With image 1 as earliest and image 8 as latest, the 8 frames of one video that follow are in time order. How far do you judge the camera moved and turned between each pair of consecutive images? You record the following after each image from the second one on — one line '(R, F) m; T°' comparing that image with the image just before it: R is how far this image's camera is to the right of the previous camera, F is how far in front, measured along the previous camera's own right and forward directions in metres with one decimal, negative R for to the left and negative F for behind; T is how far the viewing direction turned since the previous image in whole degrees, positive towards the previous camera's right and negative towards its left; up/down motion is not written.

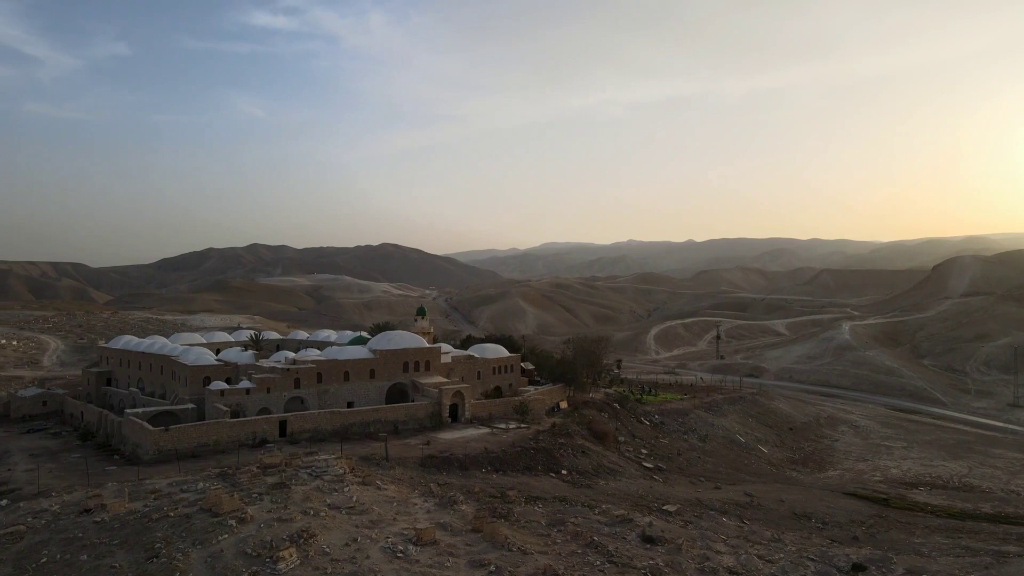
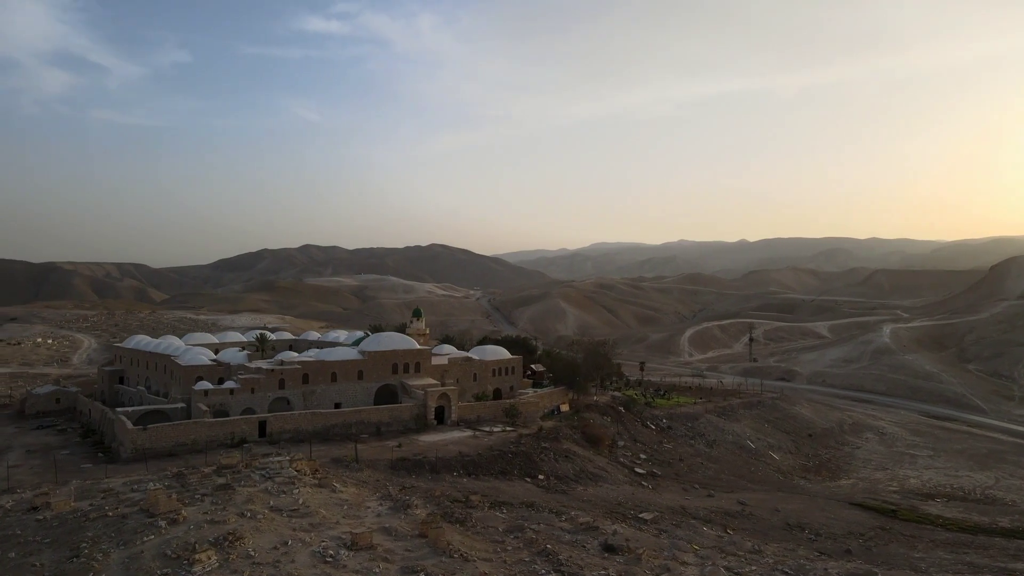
(+1.9, +0.4) m; -3°
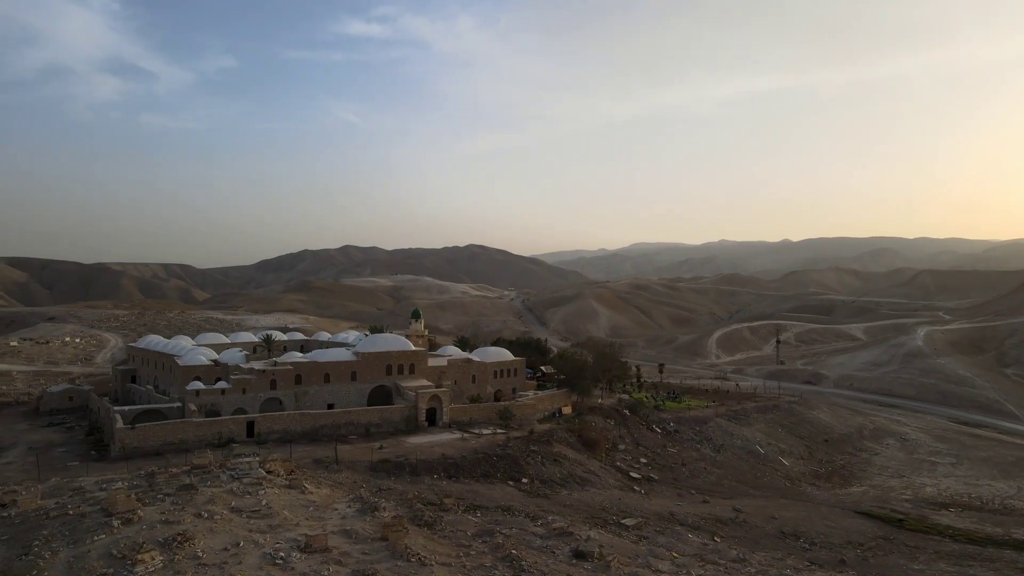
(+1.4, +0.2) m; -3°
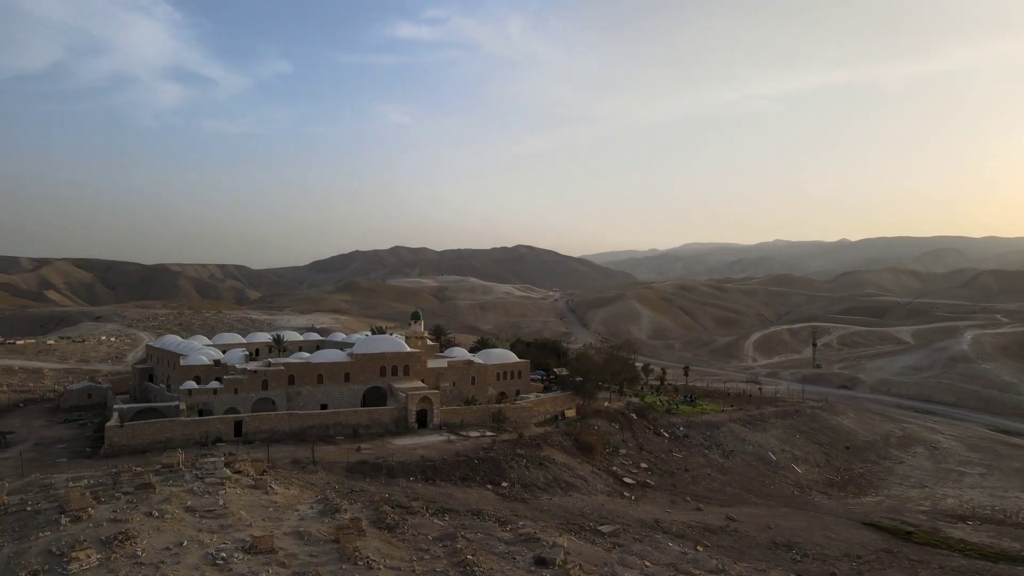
(+1.8, +0.3) m; -3°
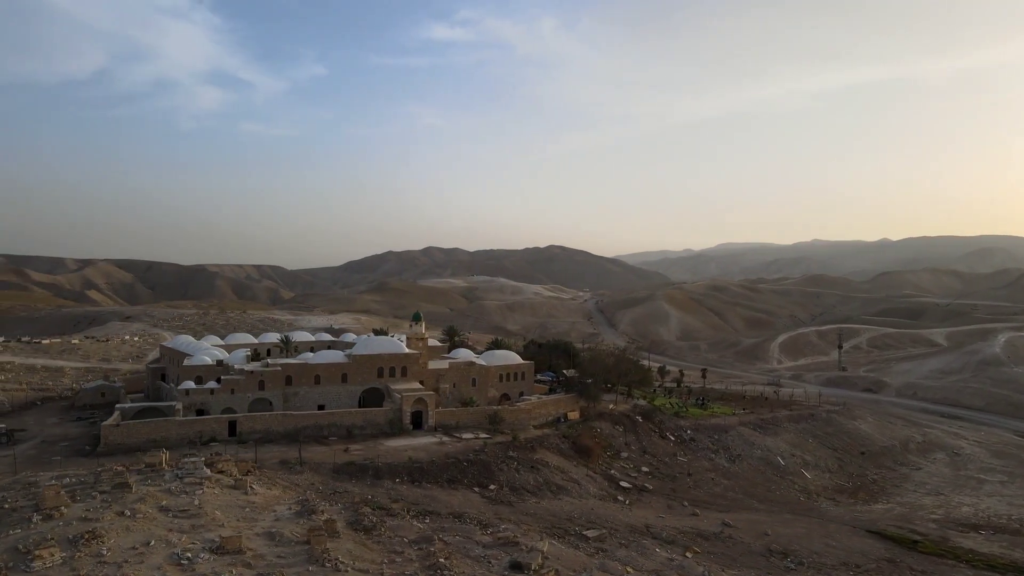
(+1.1, +0.1) m; -2°
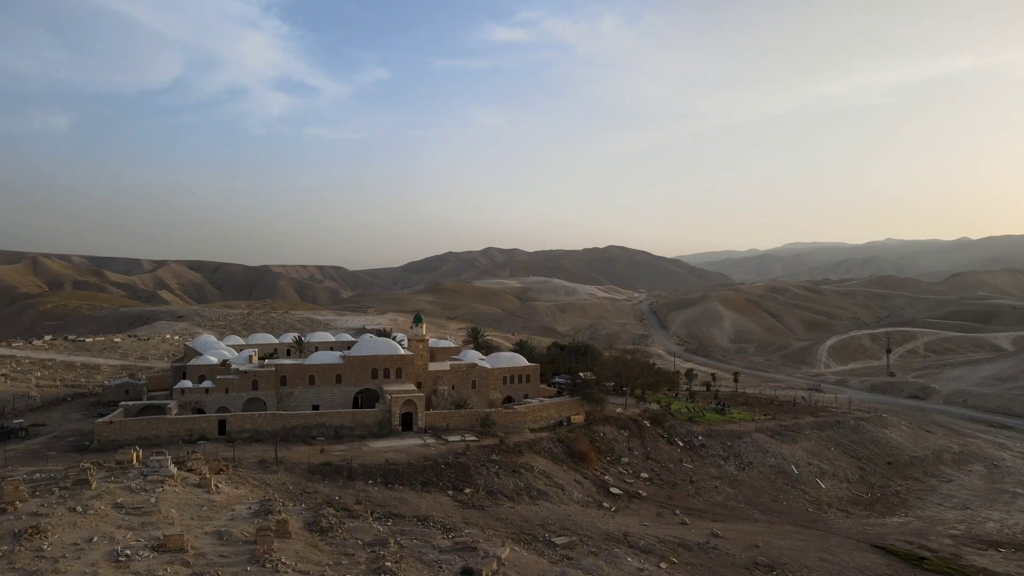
(+2.1, +0.3) m; -4°
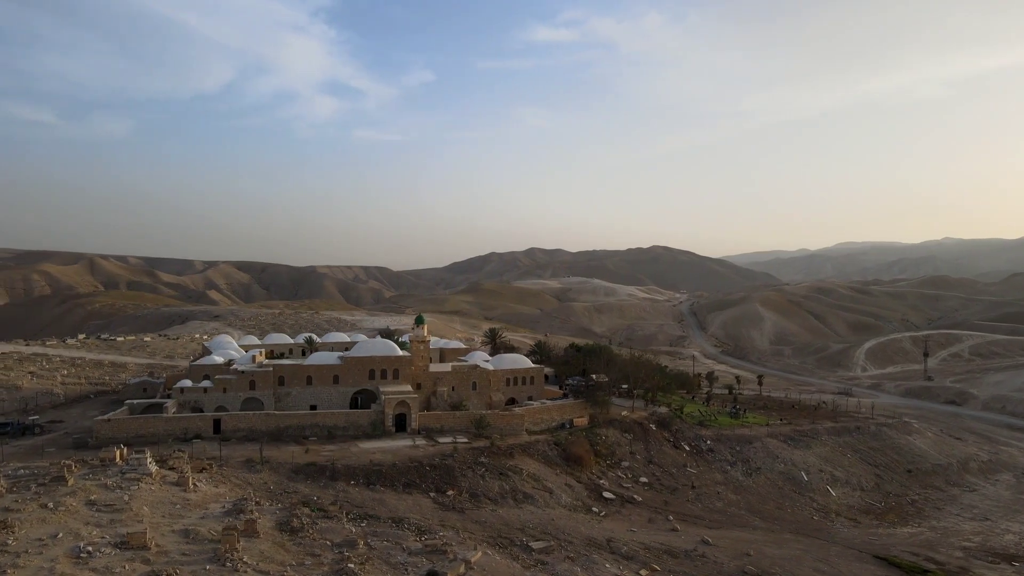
(+1.5, +0.1) m; -3°
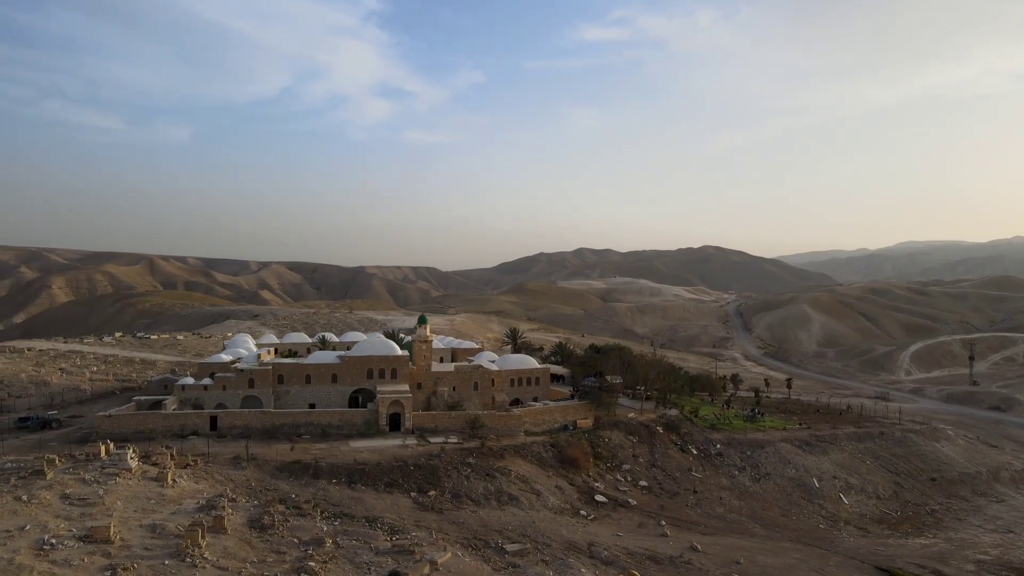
(+1.7, +0.2) m; -3°
